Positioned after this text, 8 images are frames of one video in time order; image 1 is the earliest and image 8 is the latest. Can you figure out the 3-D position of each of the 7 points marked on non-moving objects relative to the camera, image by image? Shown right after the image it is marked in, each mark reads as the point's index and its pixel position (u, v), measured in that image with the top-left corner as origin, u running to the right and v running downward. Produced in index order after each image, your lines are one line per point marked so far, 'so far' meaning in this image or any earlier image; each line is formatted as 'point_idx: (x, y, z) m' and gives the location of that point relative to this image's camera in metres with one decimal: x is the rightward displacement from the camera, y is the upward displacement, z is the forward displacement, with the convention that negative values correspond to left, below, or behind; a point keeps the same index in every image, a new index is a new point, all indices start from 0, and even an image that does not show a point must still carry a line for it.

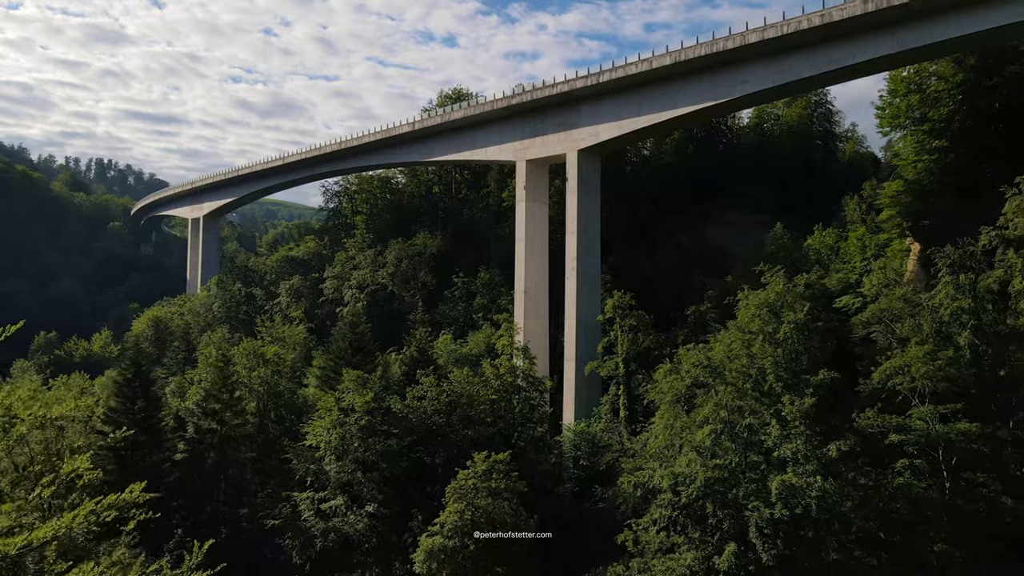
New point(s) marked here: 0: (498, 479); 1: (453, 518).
0: (-0.3, -3.9, +13.0) m
1: (-1.1, -4.4, +12.1) m
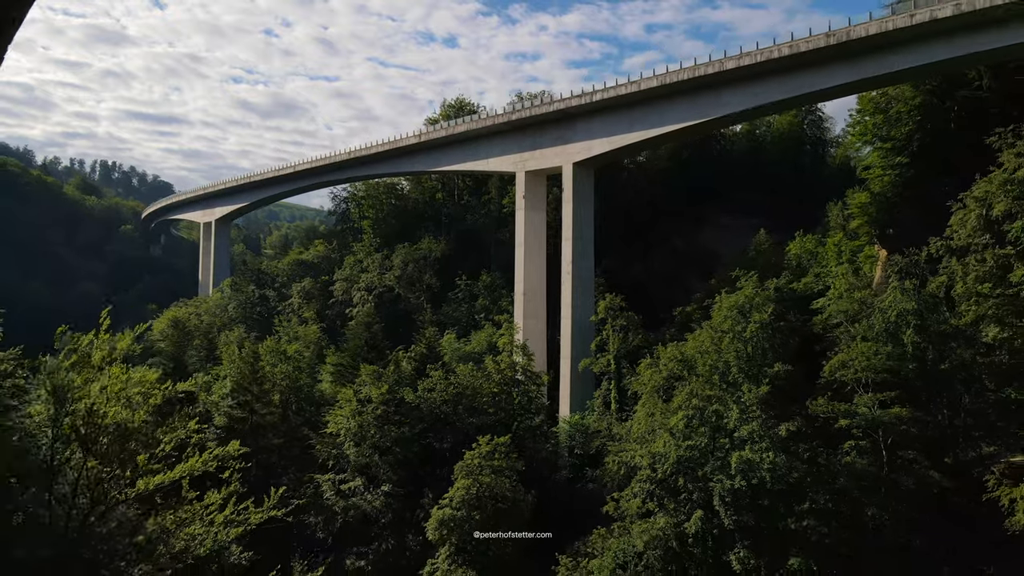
0: (-0.3, -4.0, +14.9) m
1: (-1.1, -4.5, +13.9) m
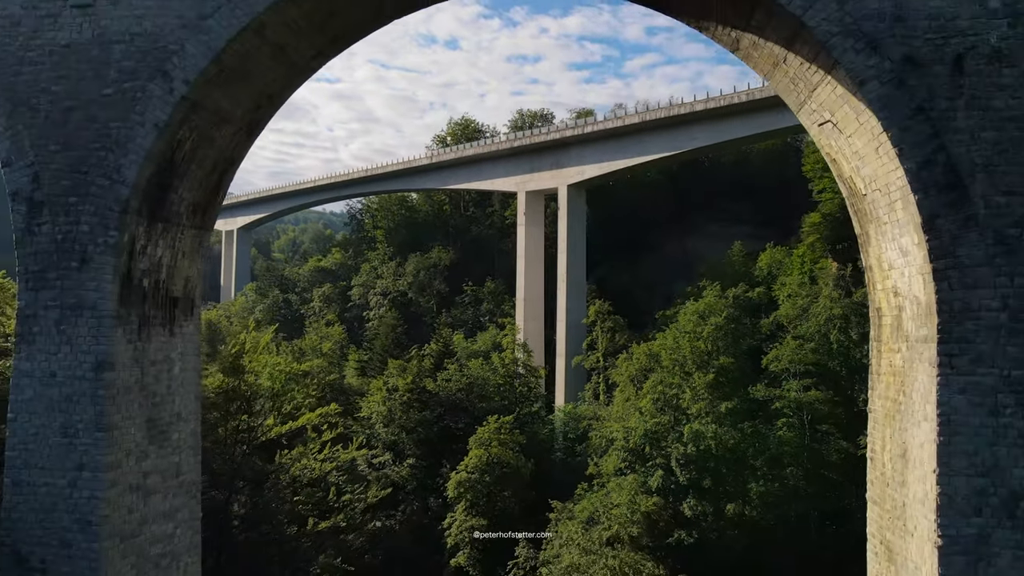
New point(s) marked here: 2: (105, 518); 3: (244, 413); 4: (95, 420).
0: (-0.2, -4.3, +18.5) m
1: (-1.0, -4.8, +17.5) m
2: (-4.2, -2.4, +6.6) m
3: (-4.9, -2.4, +12.4) m
4: (-4.4, -1.4, +6.7) m
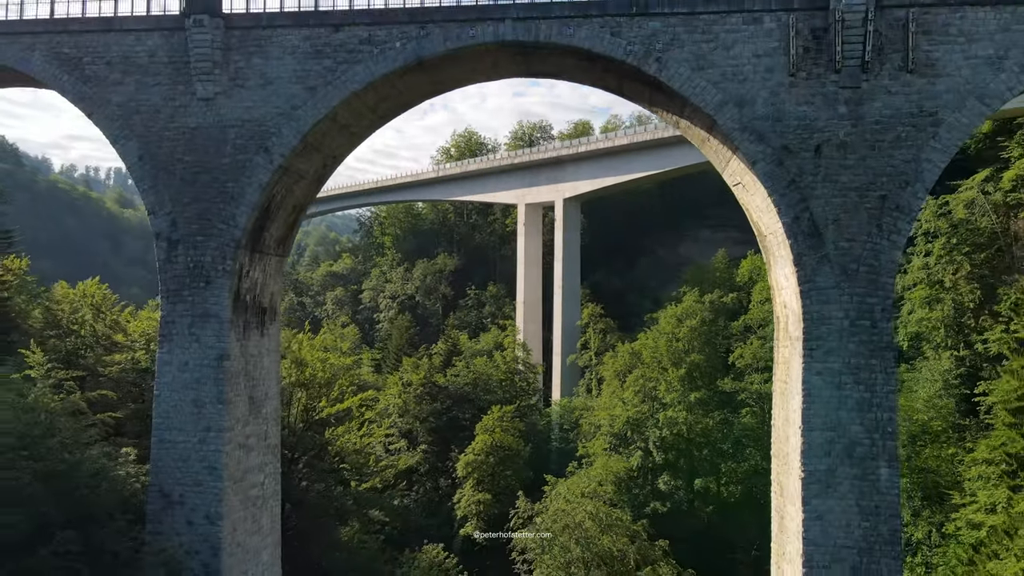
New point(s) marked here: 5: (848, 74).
0: (-0.2, -4.5, +21.2) m
1: (-1.0, -5.0, +20.3) m
2: (-4.2, -2.6, +9.3) m
3: (-4.9, -2.6, +15.2) m
4: (-4.4, -1.6, +9.4) m
5: (+4.5, +2.9, +8.6) m
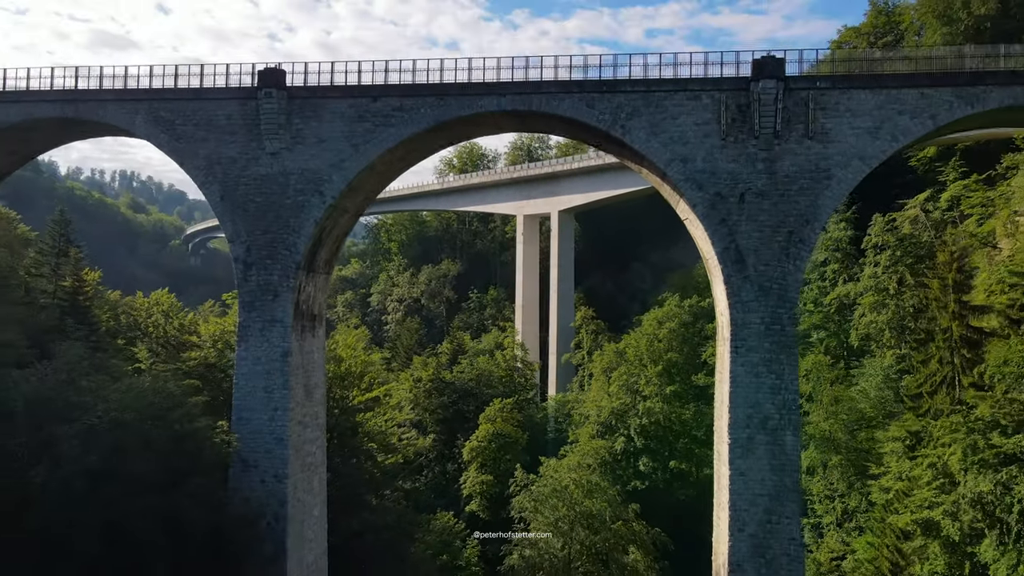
0: (-0.2, -4.7, +24.0) m
1: (-1.0, -5.2, +23.0) m
2: (-4.2, -2.8, +12.1) m
3: (-4.9, -2.8, +17.9) m
4: (-4.4, -1.8, +12.2) m
5: (+4.5, +2.7, +11.3) m
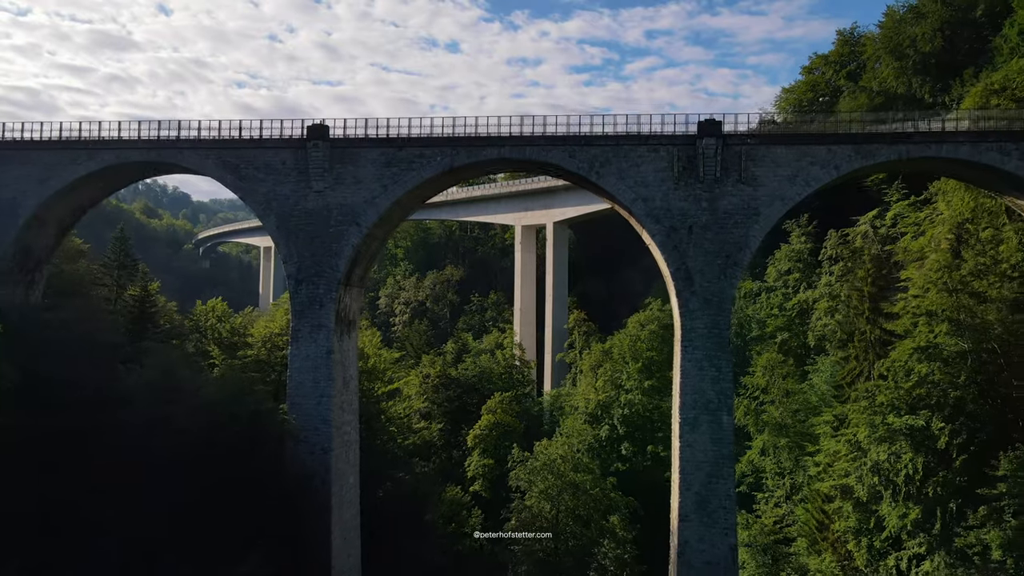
0: (-0.2, -5.0, +27.1) m
1: (-1.1, -5.5, +26.2) m
2: (-4.3, -3.1, +15.2) m
3: (-5.0, -3.1, +21.0) m
4: (-4.4, -2.1, +15.3) m
5: (+4.5, +2.4, +14.5) m
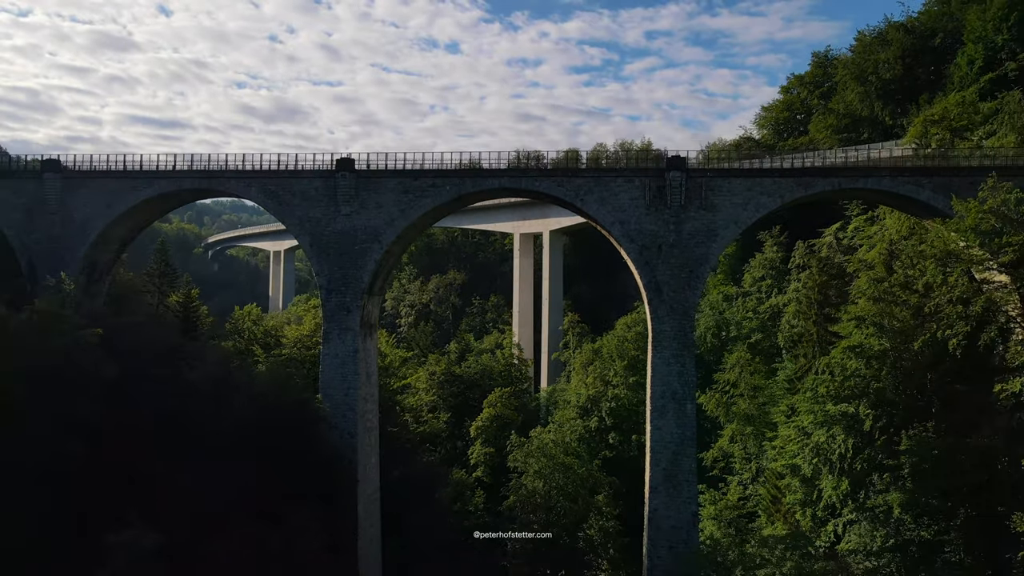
0: (-0.3, -5.3, +29.9) m
1: (-1.1, -5.7, +28.9) m
2: (-4.3, -3.4, +18.0) m
3: (-5.1, -3.4, +23.8) m
4: (-4.5, -2.4, +18.1) m
5: (+4.4, +2.1, +17.2) m
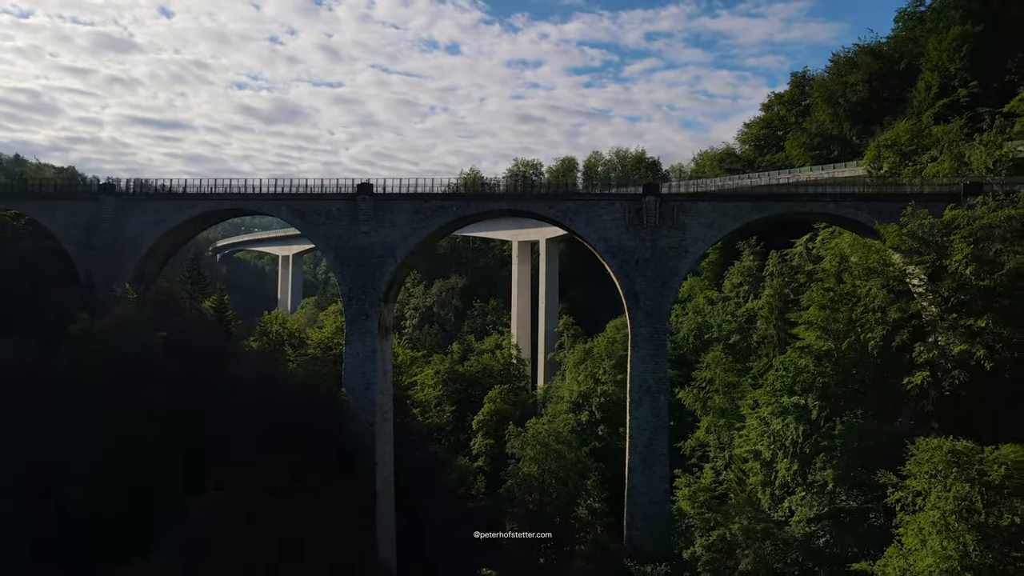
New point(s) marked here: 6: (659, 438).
0: (-0.4, -5.5, +32.6) m
1: (-1.2, -6.0, +31.6) m
2: (-4.4, -3.6, +20.7) m
3: (-5.1, -3.6, +26.5) m
4: (-4.6, -2.6, +20.8) m
5: (+4.3, +1.9, +20.0) m
6: (+4.4, -4.6, +19.5) m
